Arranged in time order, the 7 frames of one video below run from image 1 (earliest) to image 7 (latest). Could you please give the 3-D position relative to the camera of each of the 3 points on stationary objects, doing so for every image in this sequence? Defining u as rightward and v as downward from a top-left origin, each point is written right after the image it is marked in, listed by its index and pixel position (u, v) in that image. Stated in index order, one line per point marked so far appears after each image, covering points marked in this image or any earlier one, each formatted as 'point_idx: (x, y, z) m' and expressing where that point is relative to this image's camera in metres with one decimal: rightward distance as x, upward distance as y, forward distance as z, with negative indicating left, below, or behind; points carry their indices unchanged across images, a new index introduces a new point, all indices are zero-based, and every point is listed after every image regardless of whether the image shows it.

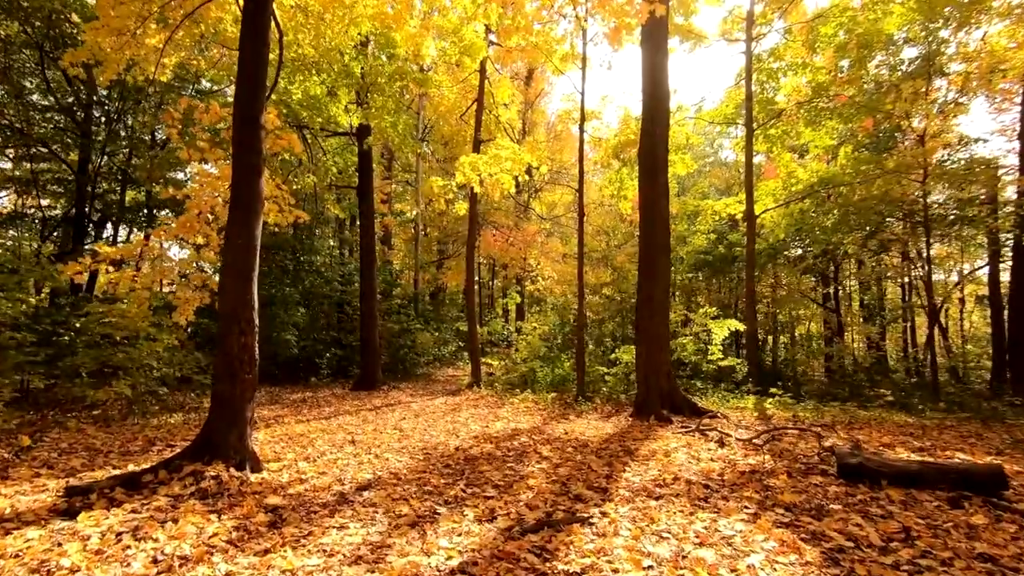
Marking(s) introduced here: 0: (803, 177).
0: (+7.9, +3.0, +13.5) m
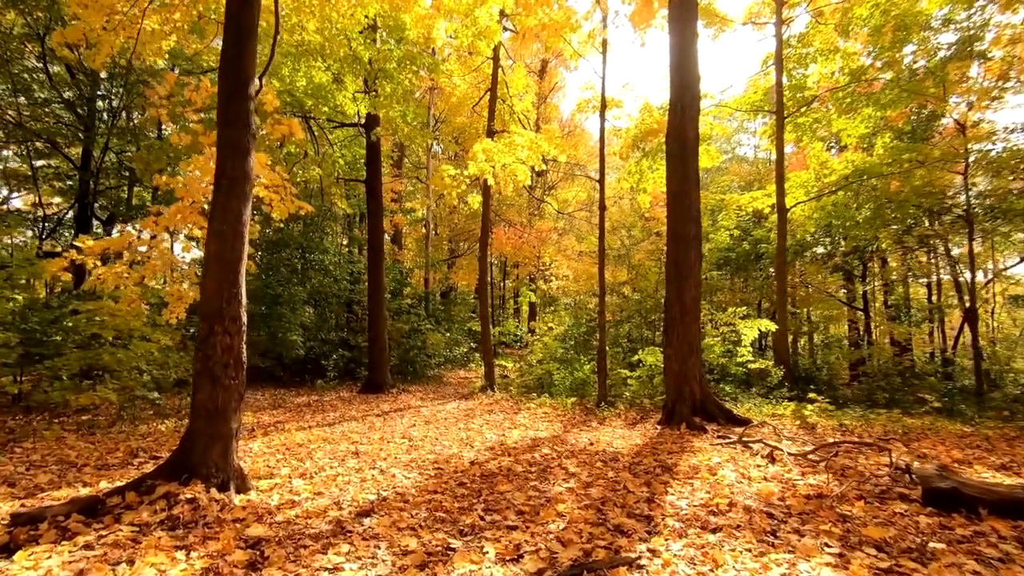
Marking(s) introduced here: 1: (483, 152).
0: (+8.3, +3.0, +12.7) m
1: (-0.6, +2.8, +10.0) m
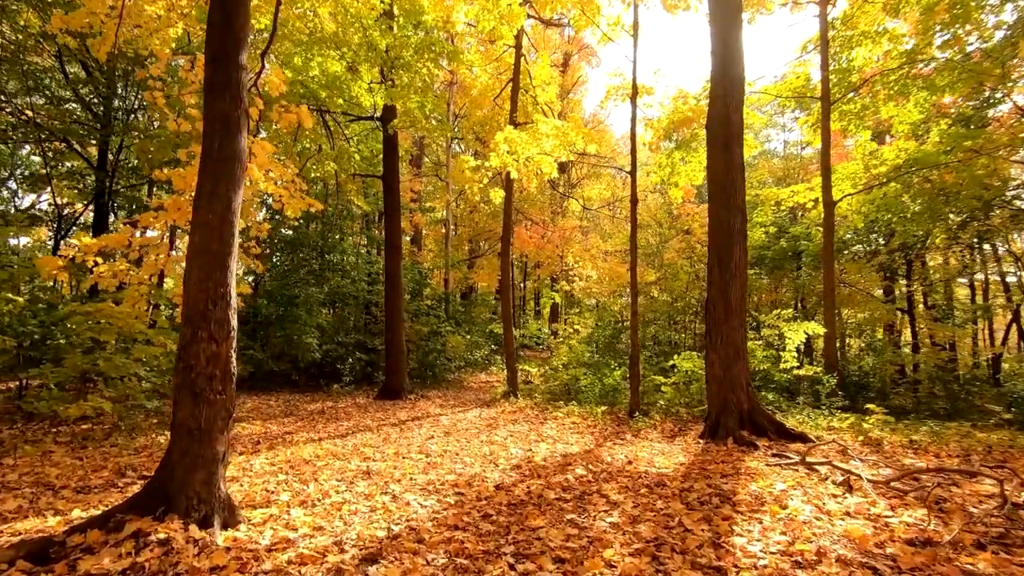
0: (+8.8, +3.0, +11.8) m
1: (-0.1, +2.8, +9.4) m
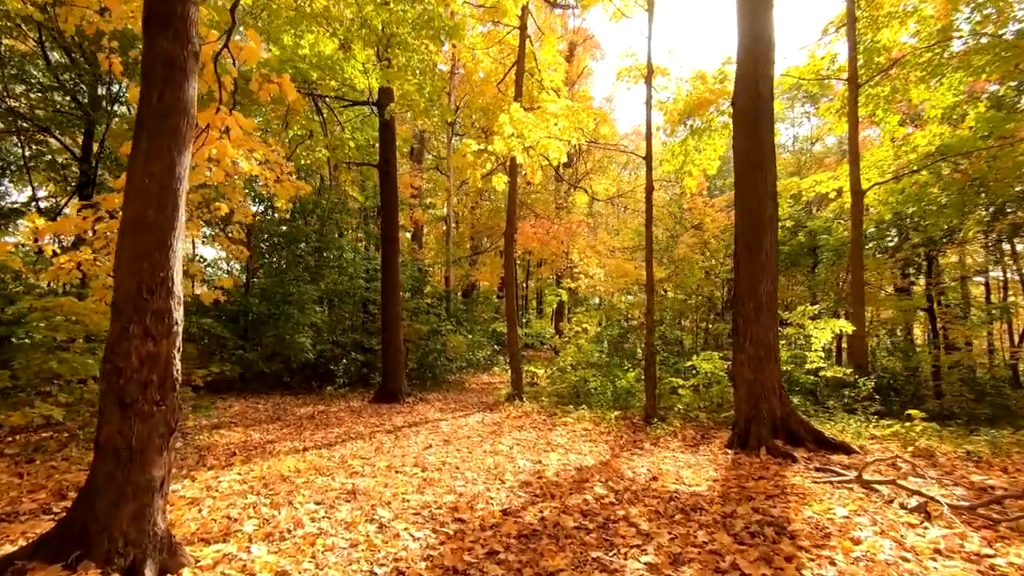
0: (+8.9, +3.1, +11.0) m
1: (0.0, +2.9, +8.7) m
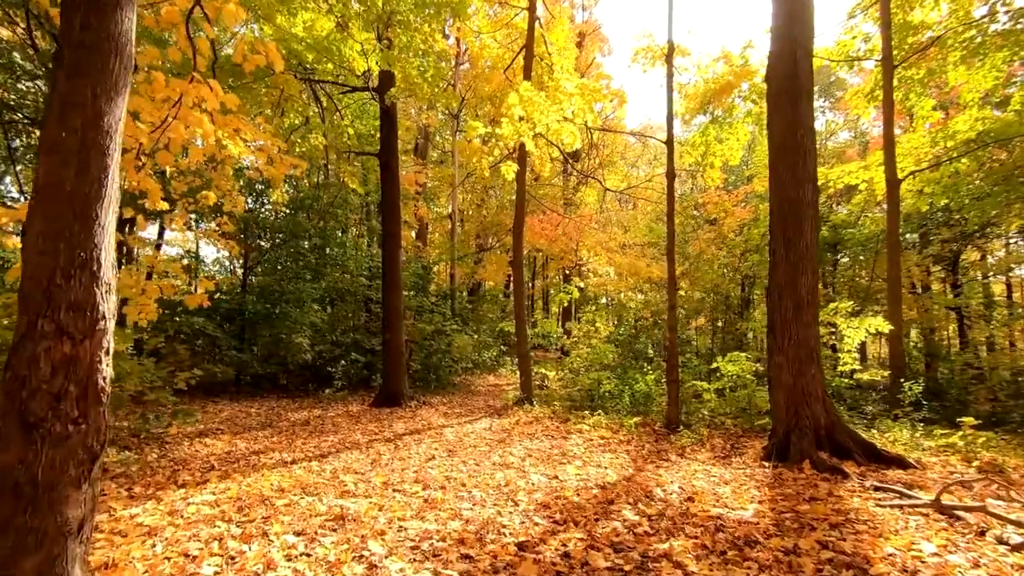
0: (+9.1, +3.2, +10.3) m
1: (+0.1, +2.9, +8.1) m
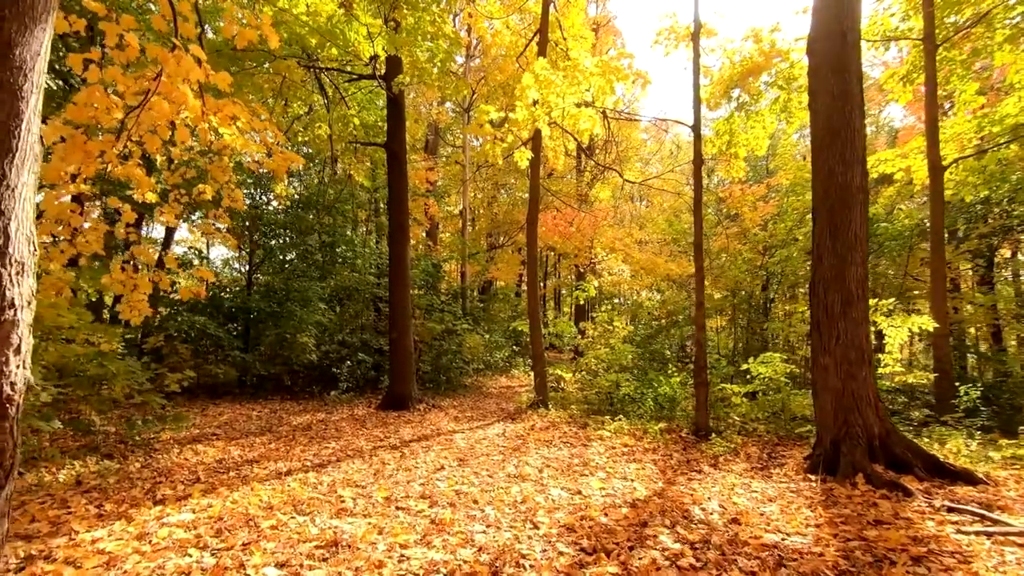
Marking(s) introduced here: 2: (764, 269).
0: (+9.4, +3.3, +9.6) m
1: (+0.4, +3.0, +7.6) m
2: (+6.0, +0.5, +11.9) m
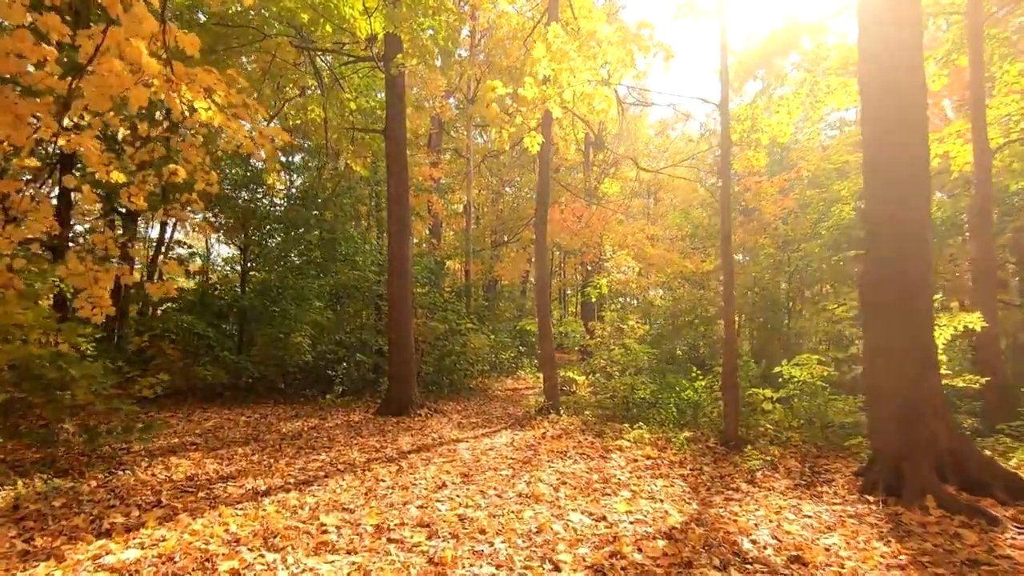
0: (+9.5, +3.3, +8.9) m
1: (+0.5, +3.0, +7.0) m
2: (+6.1, +0.5, +11.2) m
